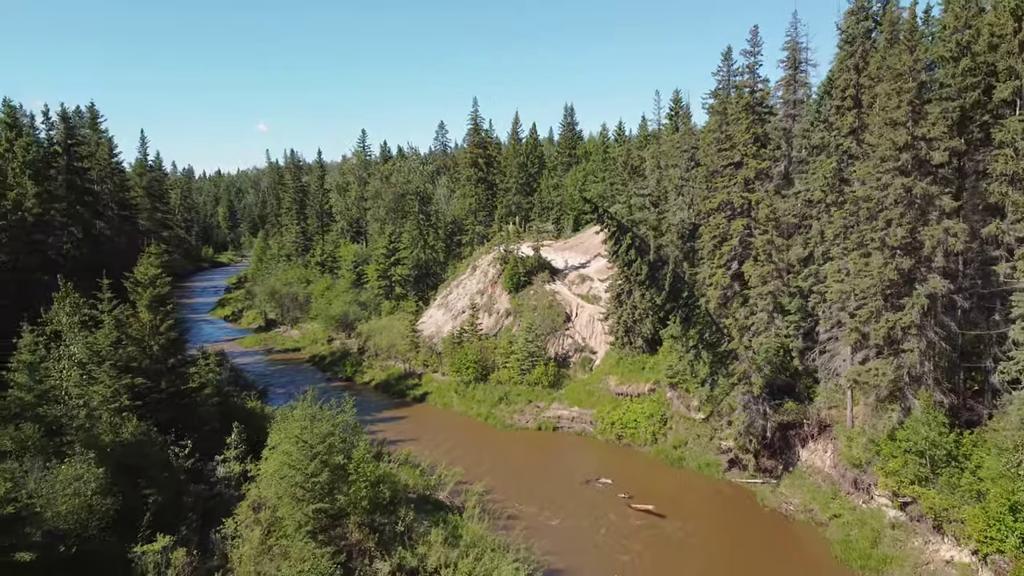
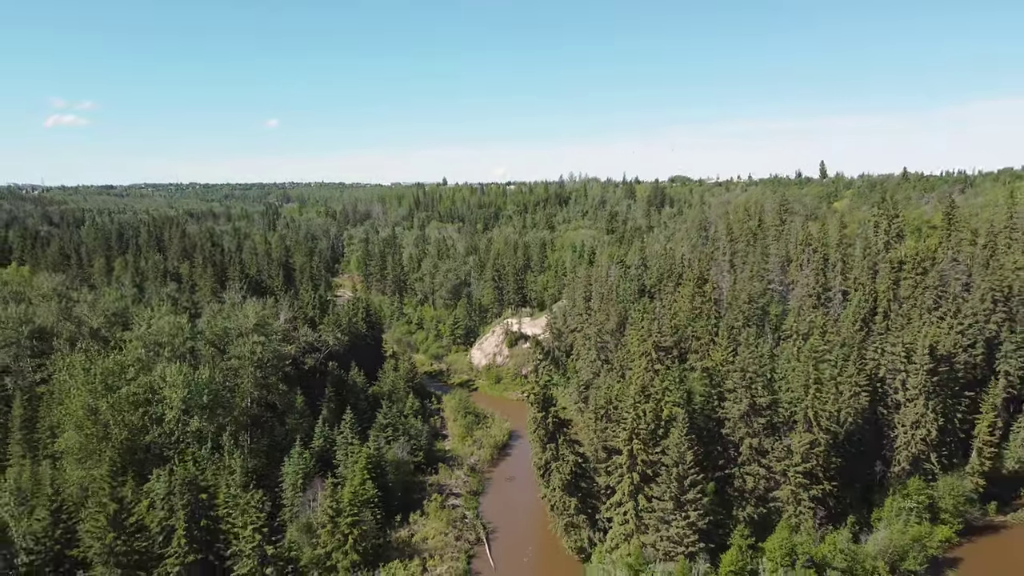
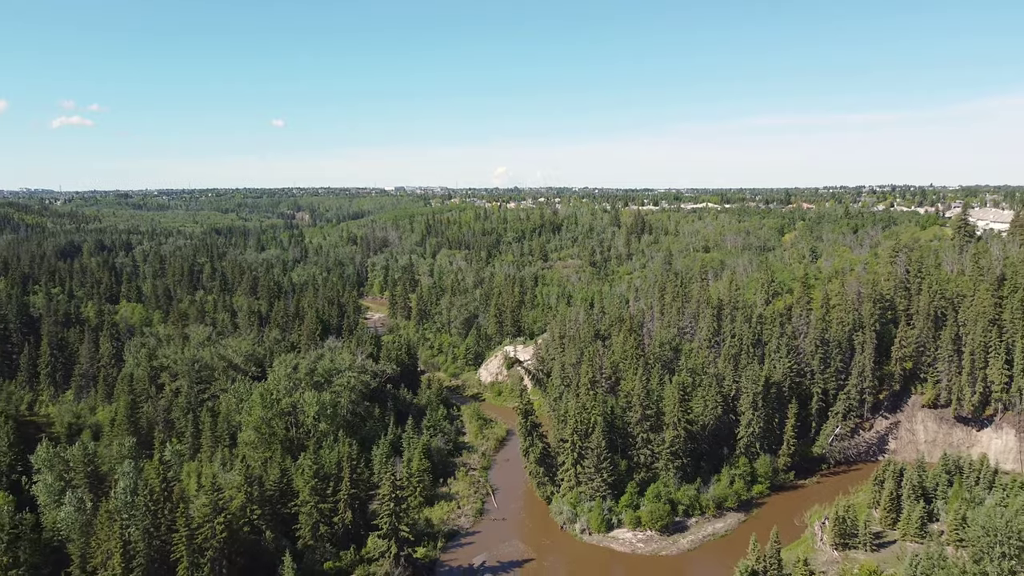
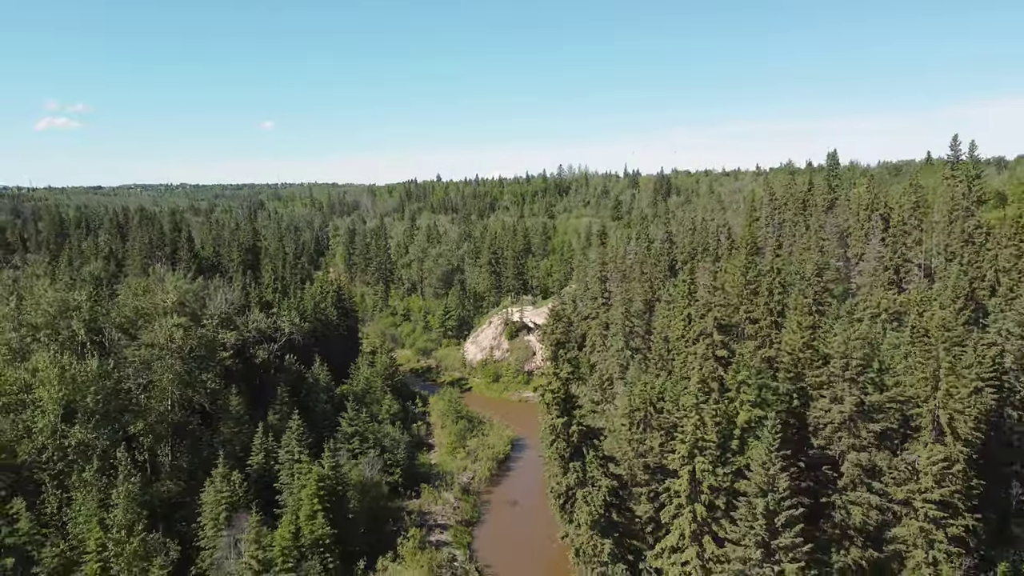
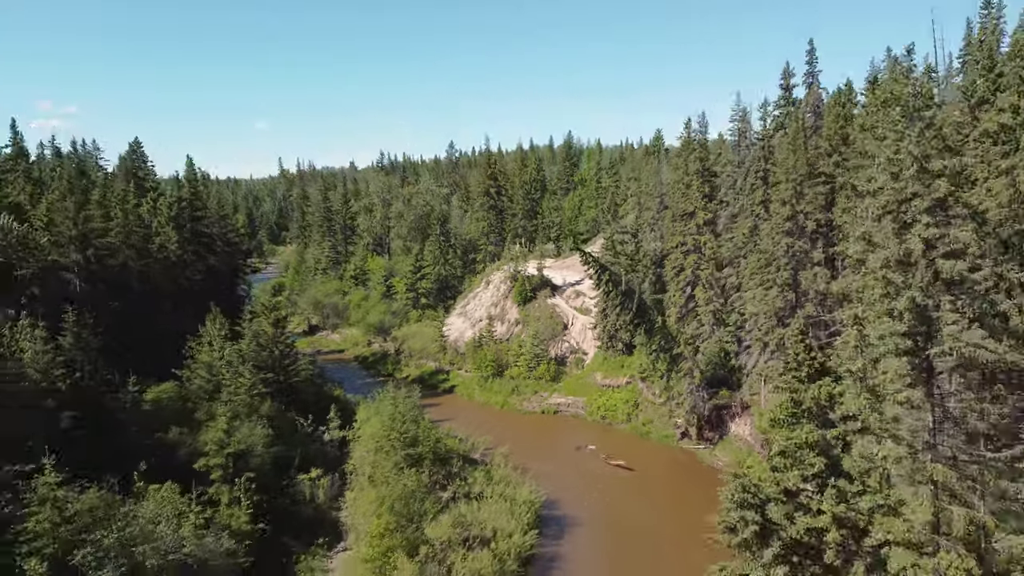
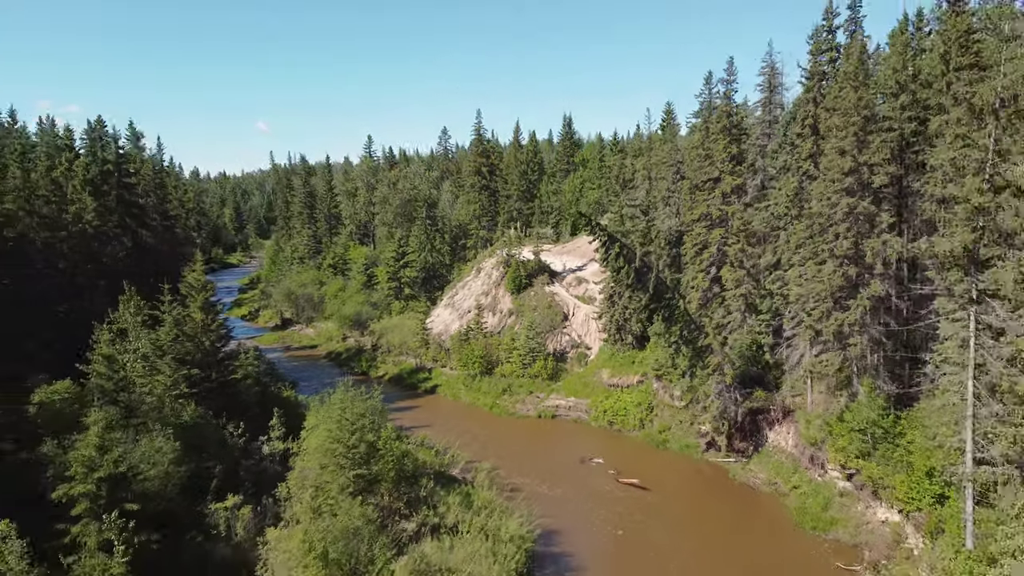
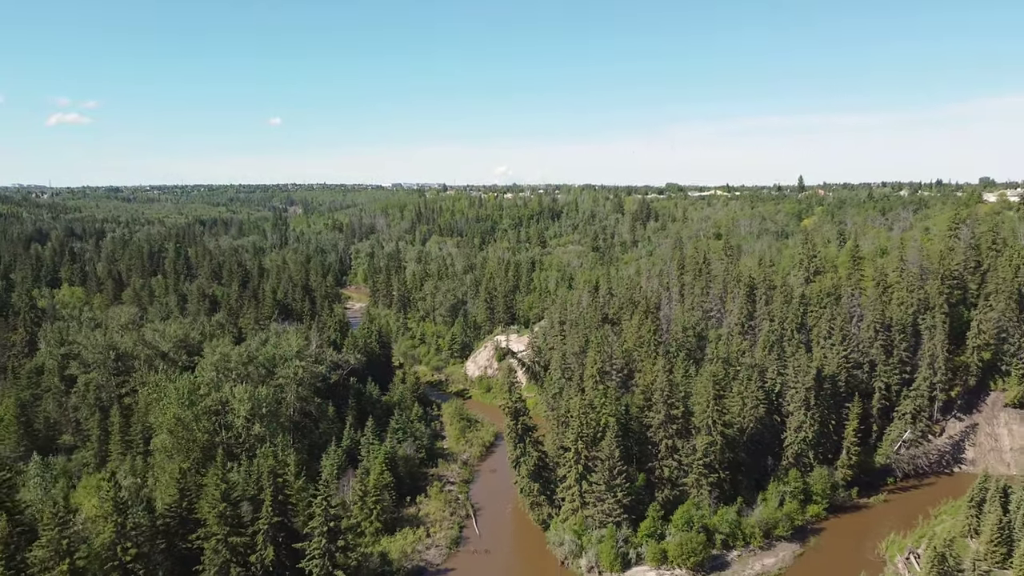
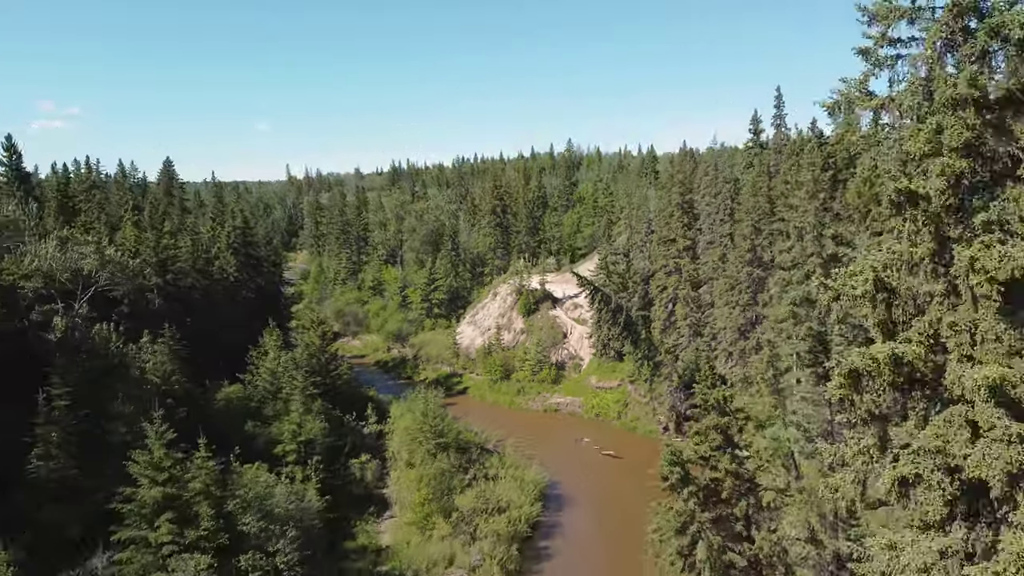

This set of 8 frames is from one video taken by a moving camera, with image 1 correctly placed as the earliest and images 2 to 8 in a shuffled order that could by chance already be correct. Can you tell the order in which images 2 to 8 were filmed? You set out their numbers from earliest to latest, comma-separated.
6, 5, 8, 4, 2, 7, 3
